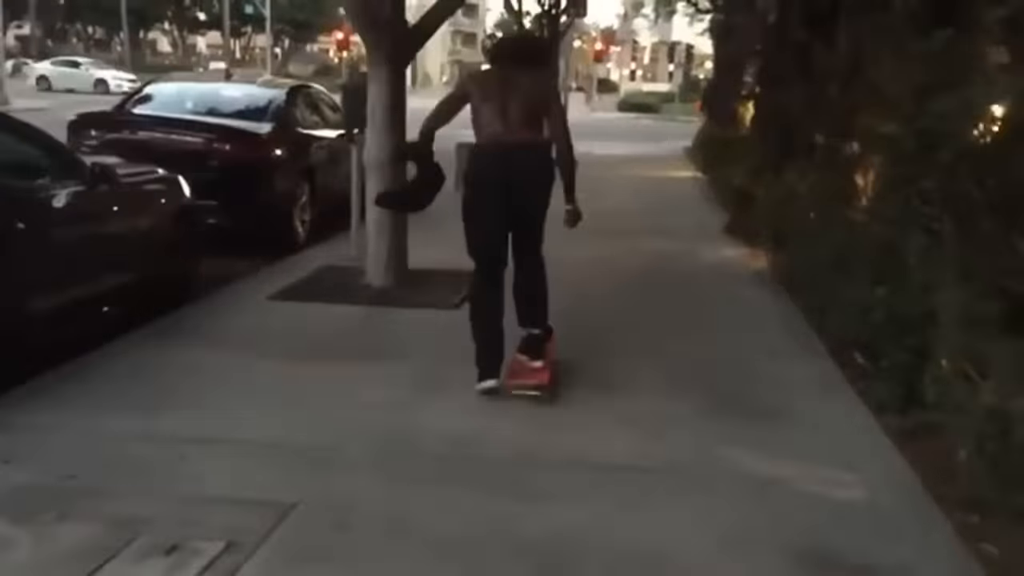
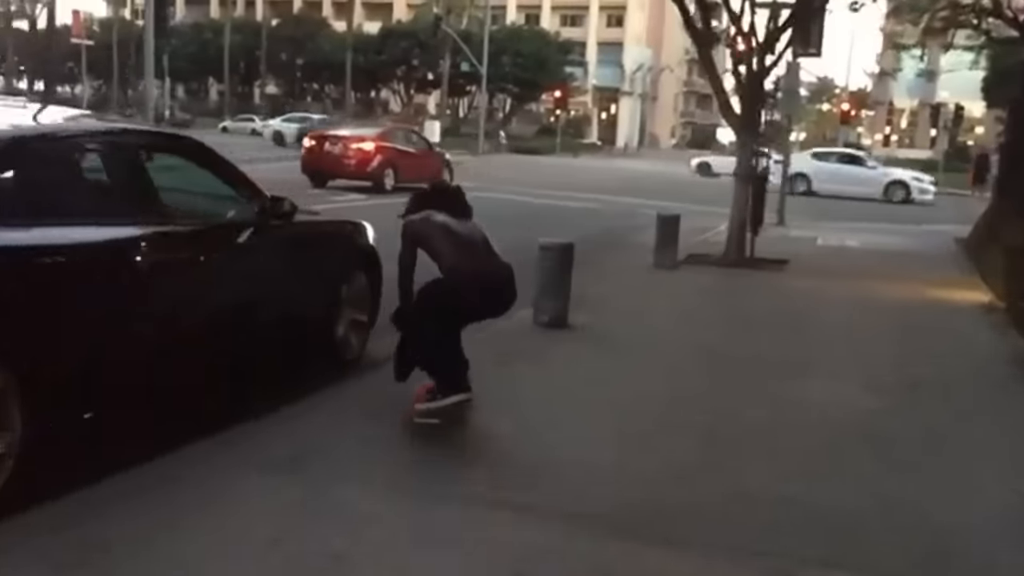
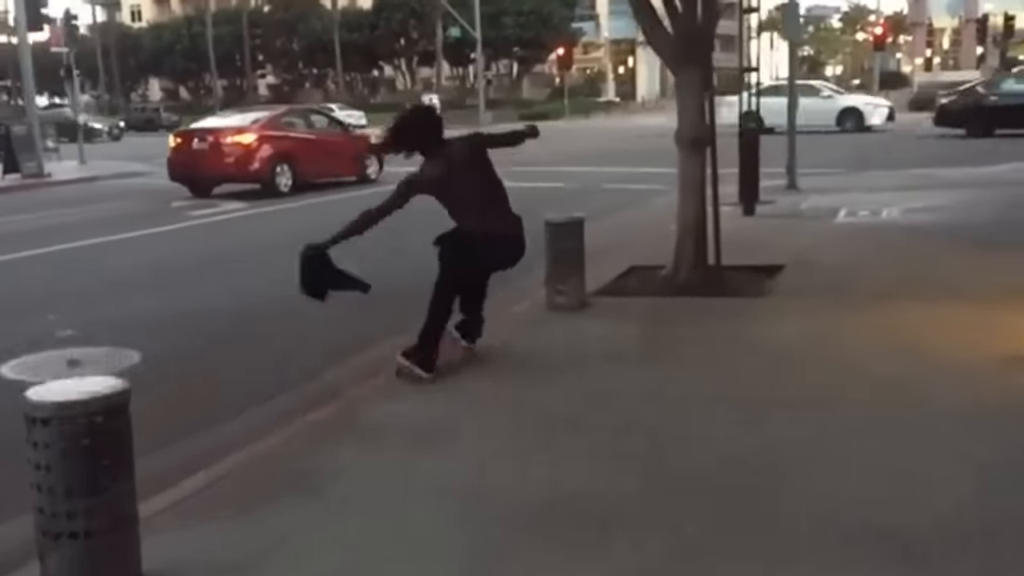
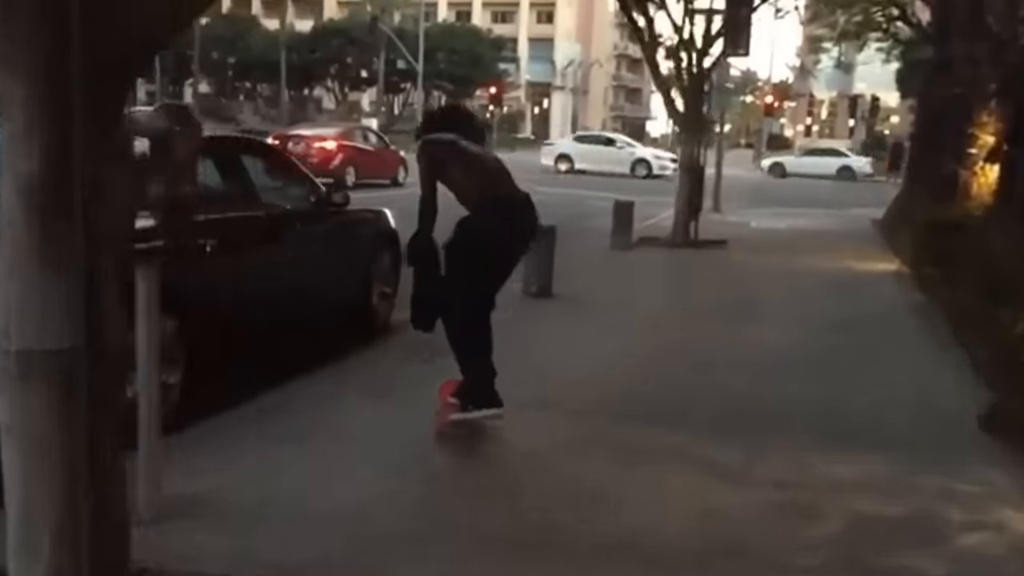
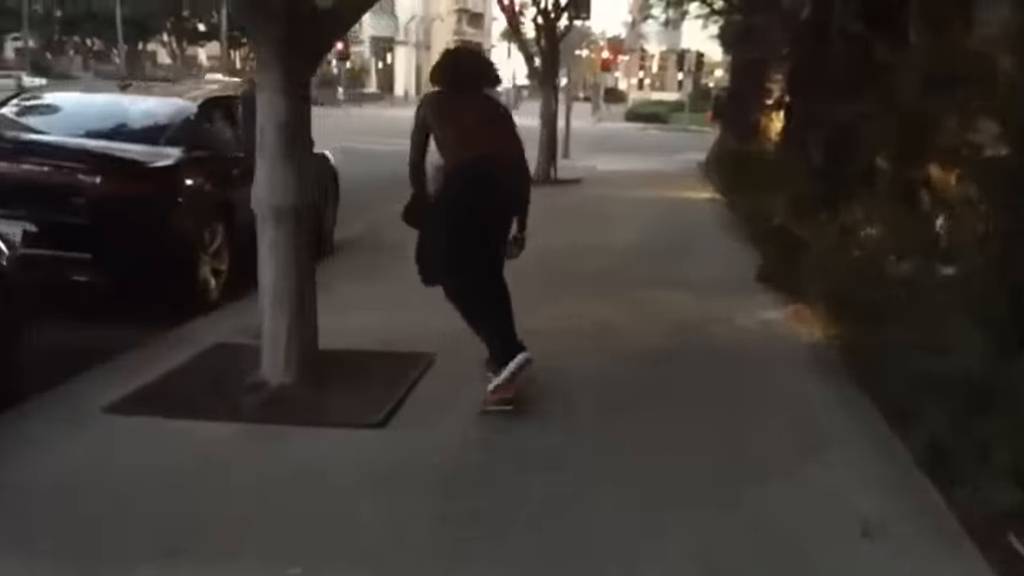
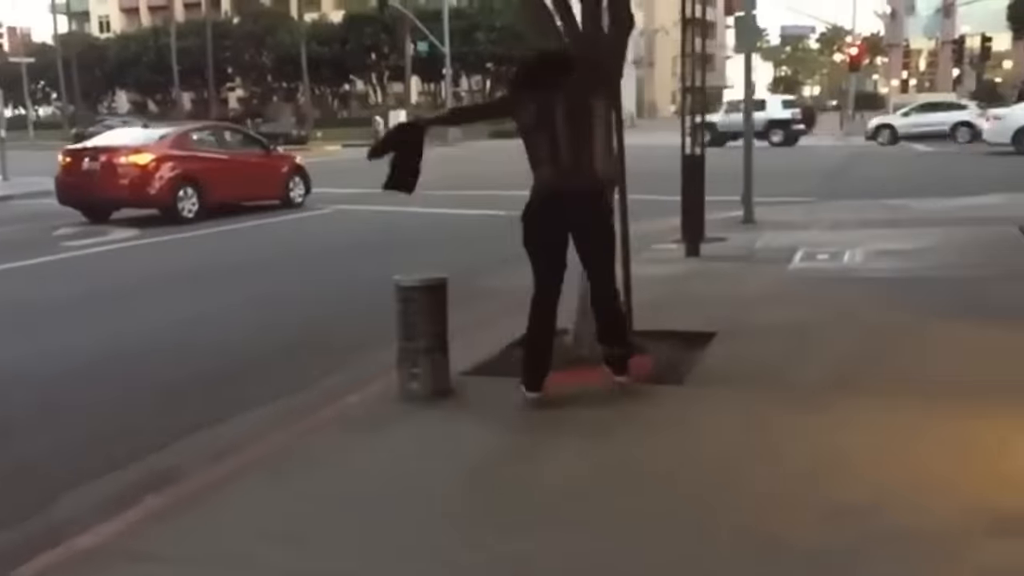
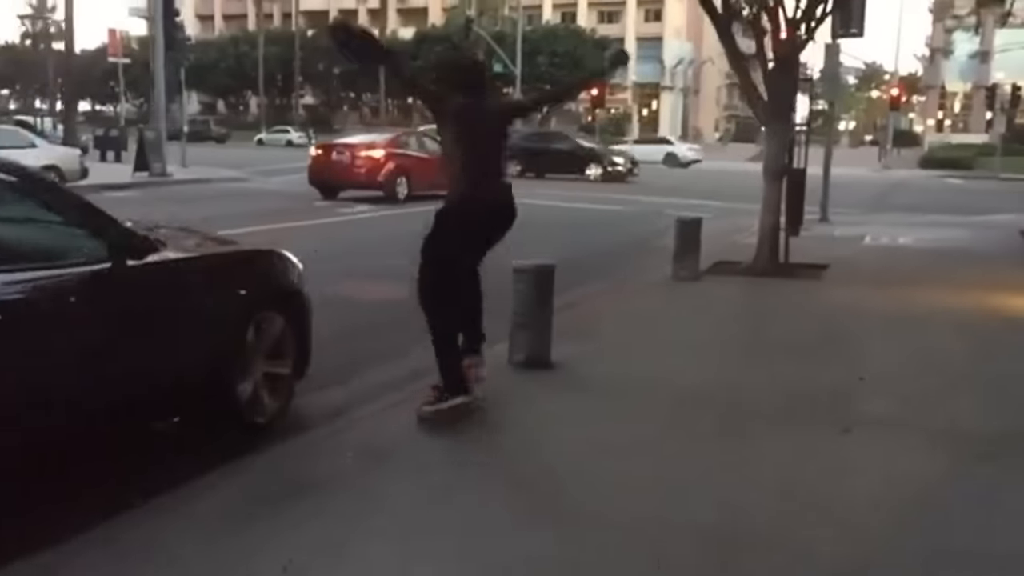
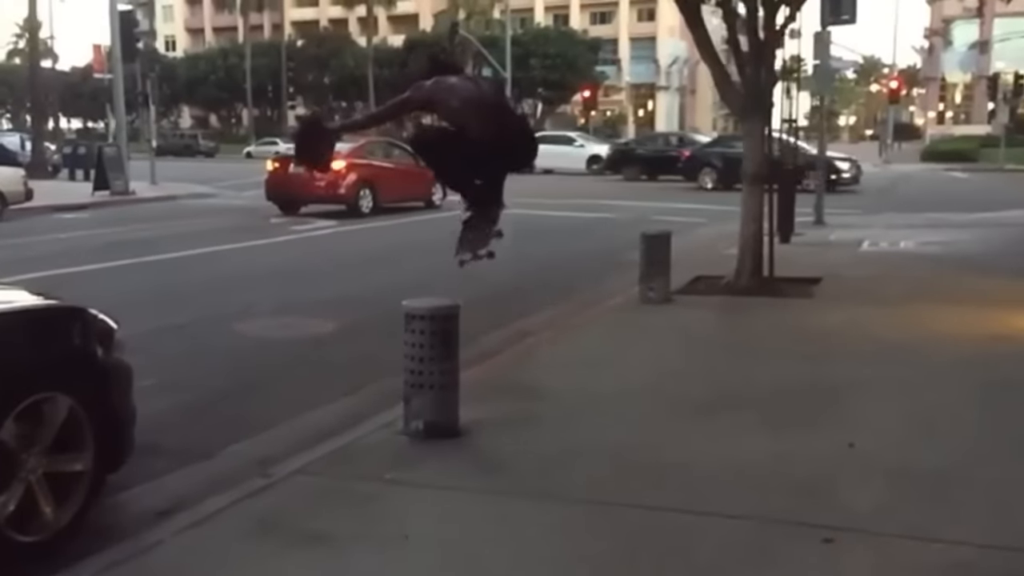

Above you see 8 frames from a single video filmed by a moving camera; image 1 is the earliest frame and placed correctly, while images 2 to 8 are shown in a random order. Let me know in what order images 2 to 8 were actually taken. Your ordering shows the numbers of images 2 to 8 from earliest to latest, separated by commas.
5, 4, 2, 7, 8, 3, 6
